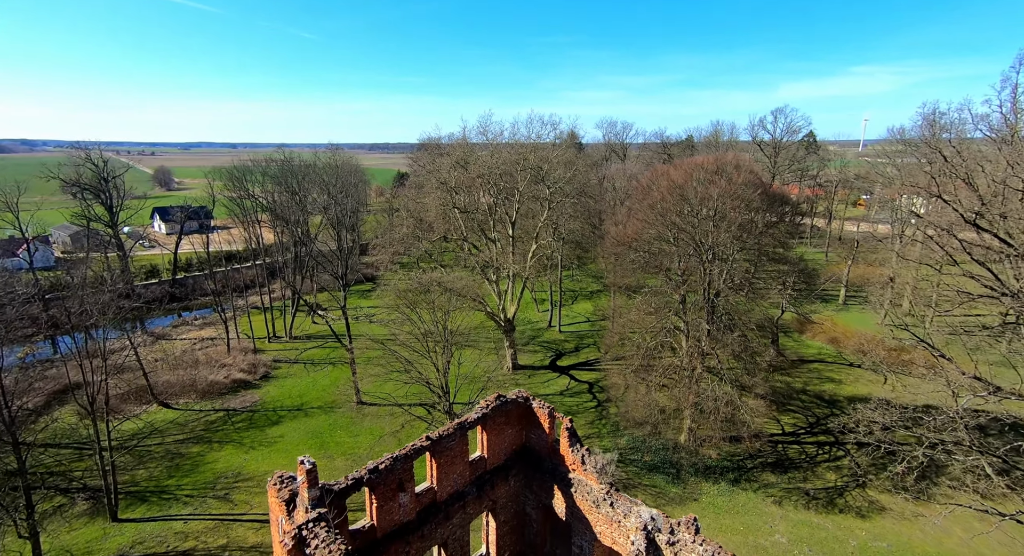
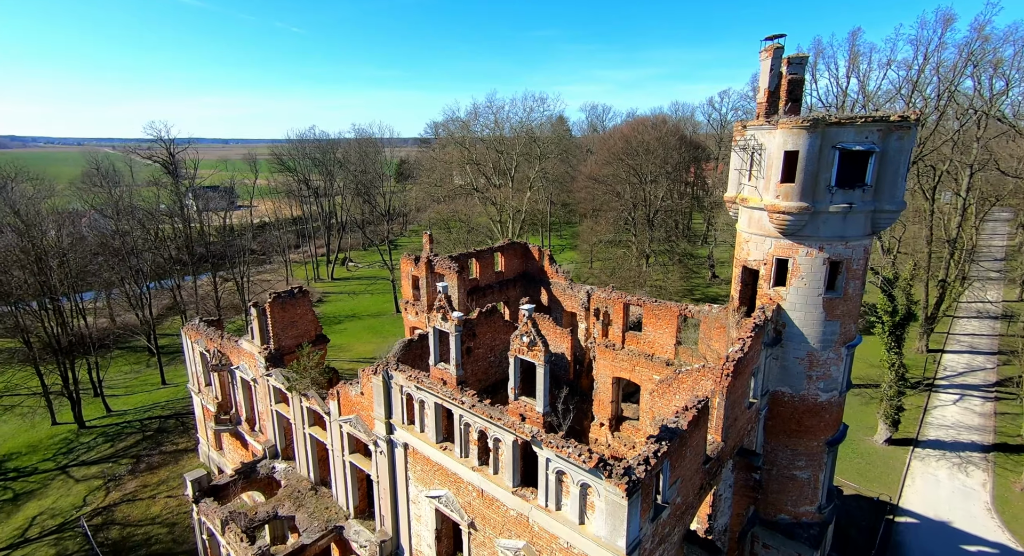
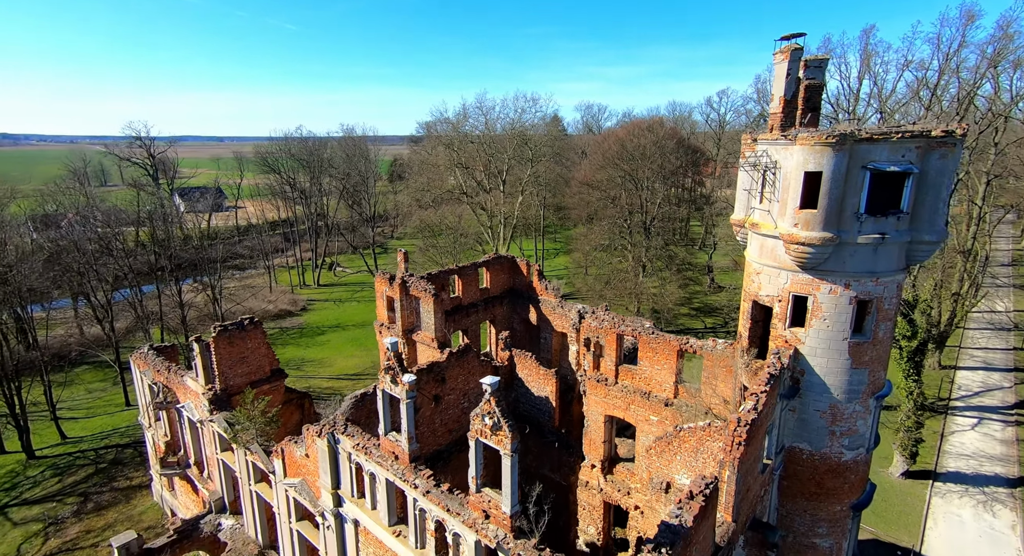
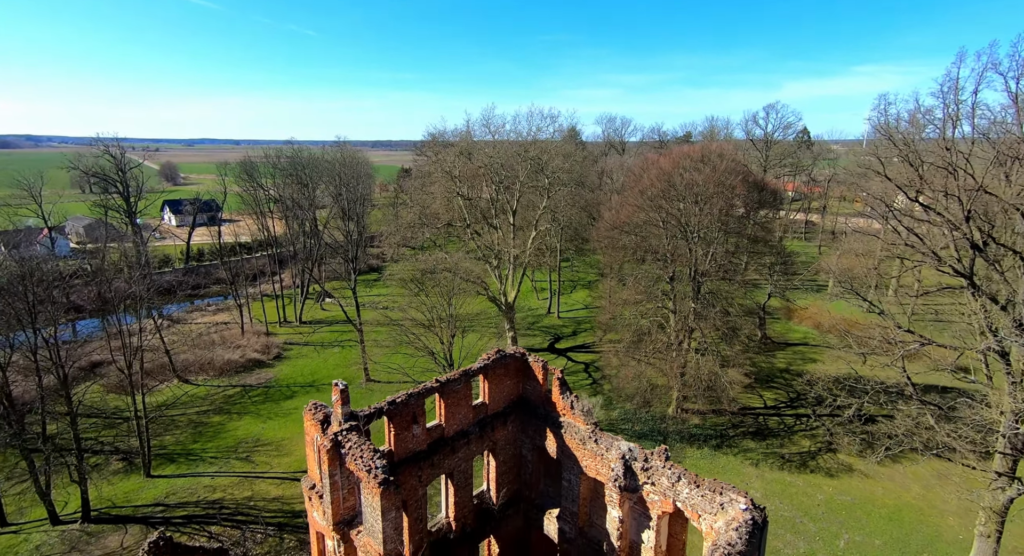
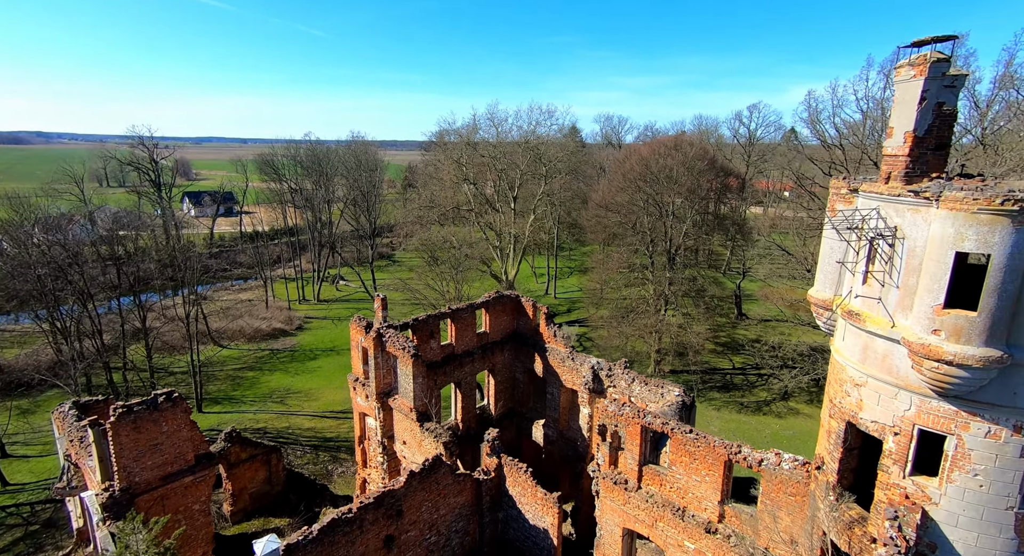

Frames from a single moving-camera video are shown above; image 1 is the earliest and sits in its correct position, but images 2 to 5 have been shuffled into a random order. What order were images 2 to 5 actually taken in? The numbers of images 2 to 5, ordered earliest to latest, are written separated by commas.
4, 5, 3, 2
